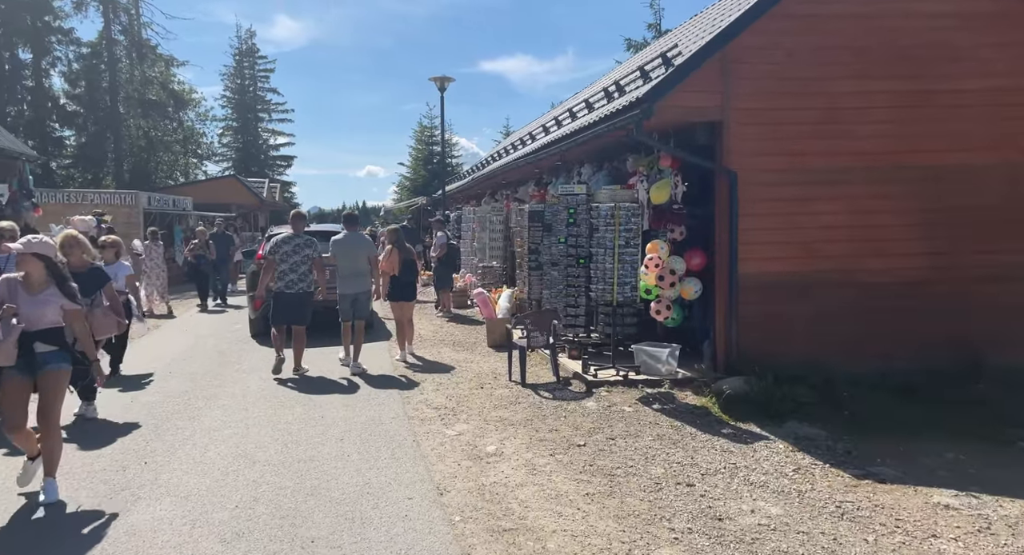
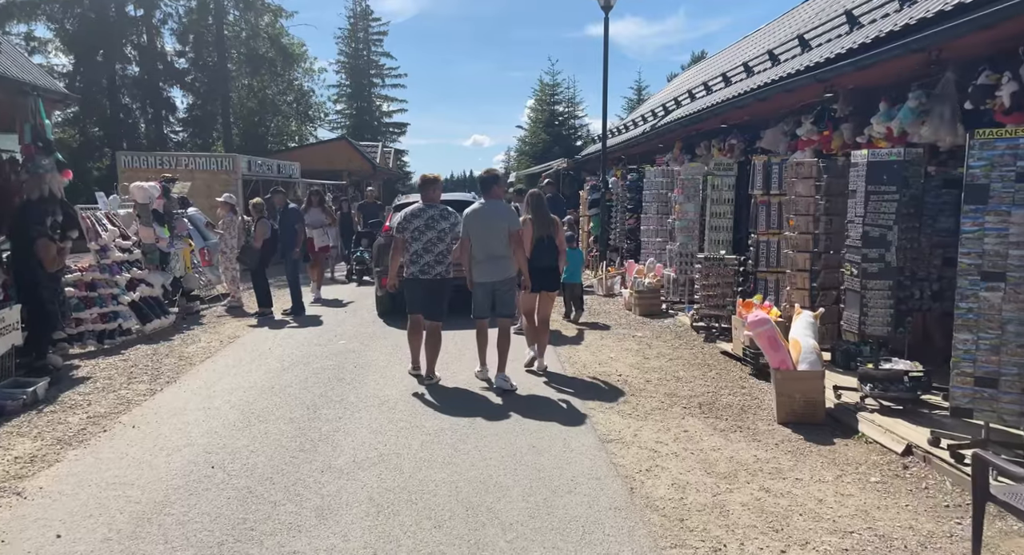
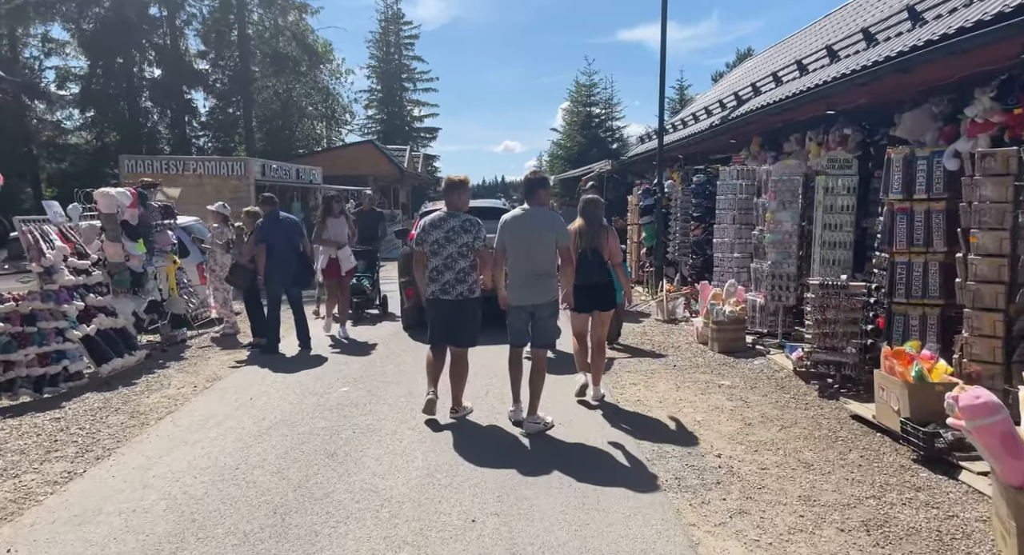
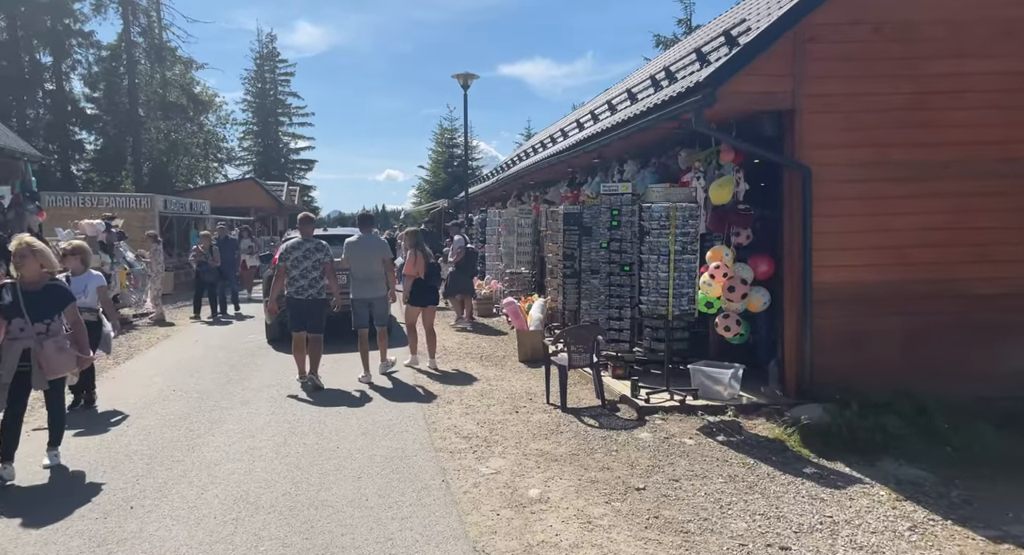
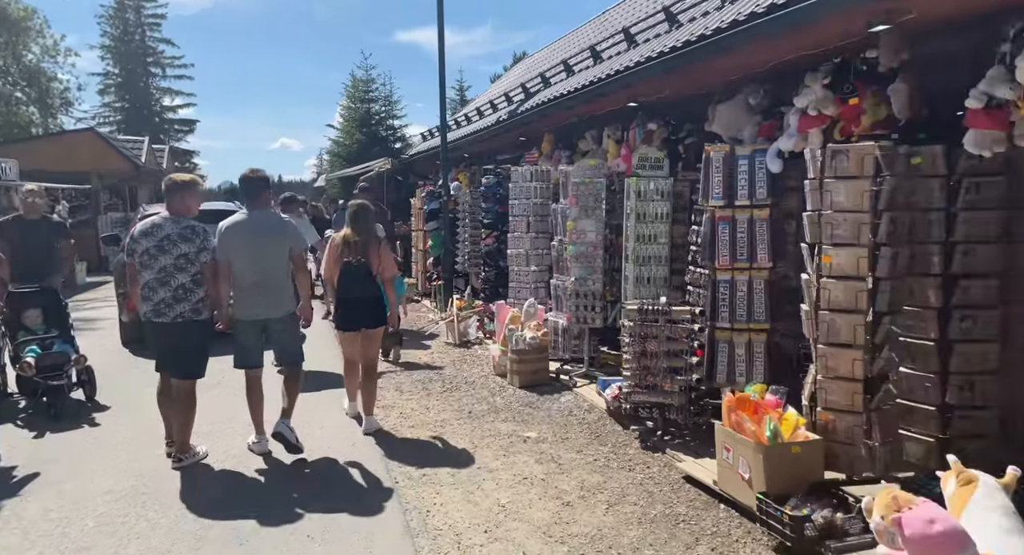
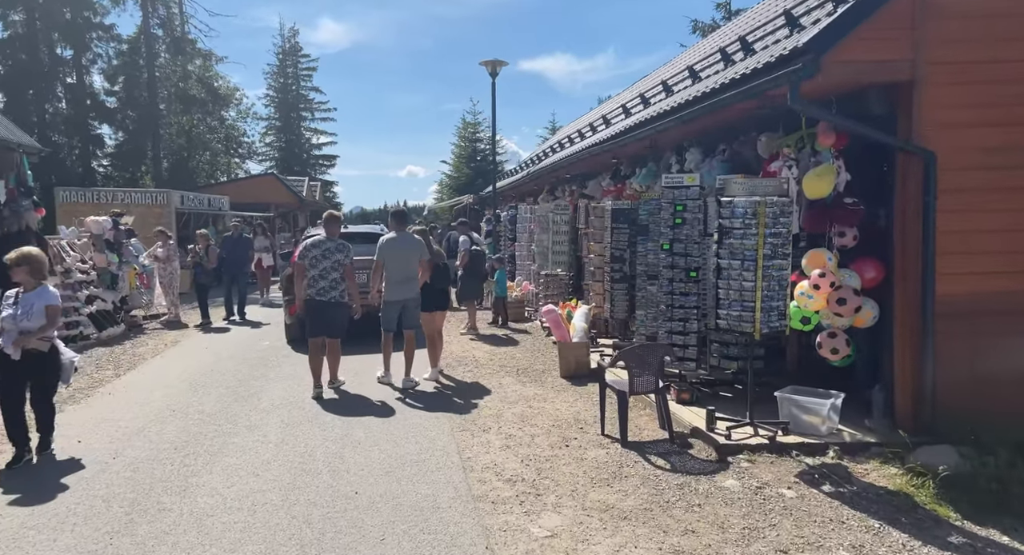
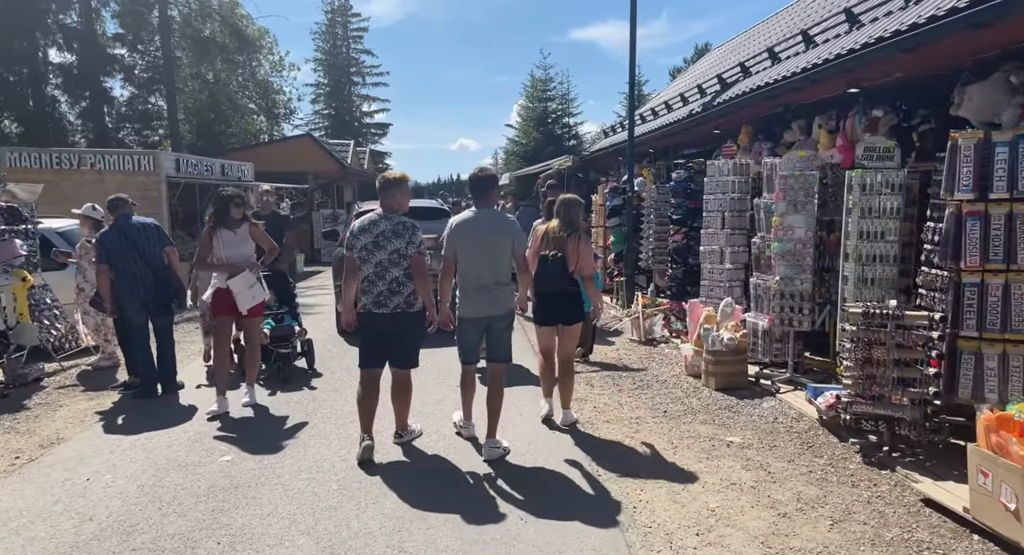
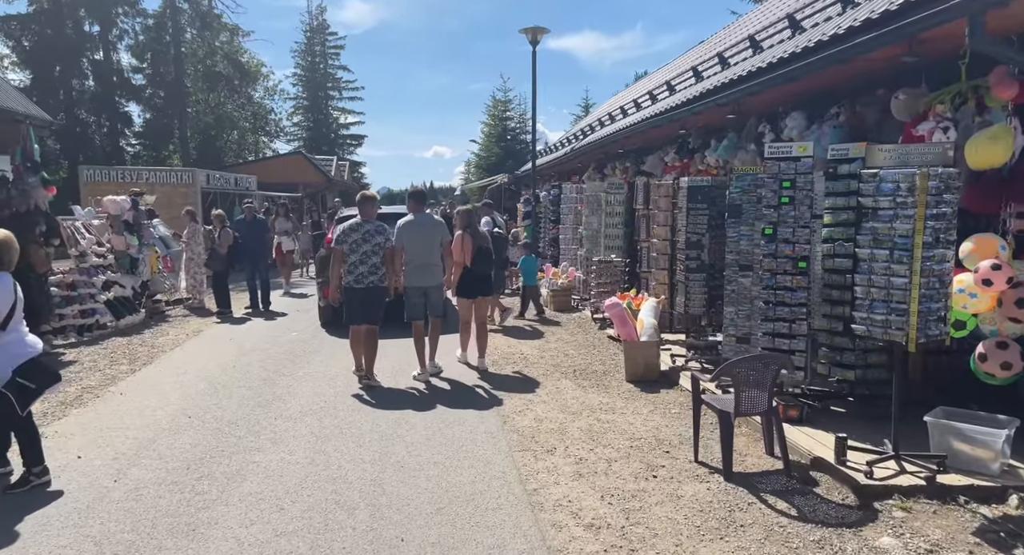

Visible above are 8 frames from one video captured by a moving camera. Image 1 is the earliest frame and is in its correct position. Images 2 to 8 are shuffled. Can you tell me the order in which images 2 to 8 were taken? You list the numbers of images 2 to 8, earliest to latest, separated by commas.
4, 6, 8, 2, 3, 7, 5
